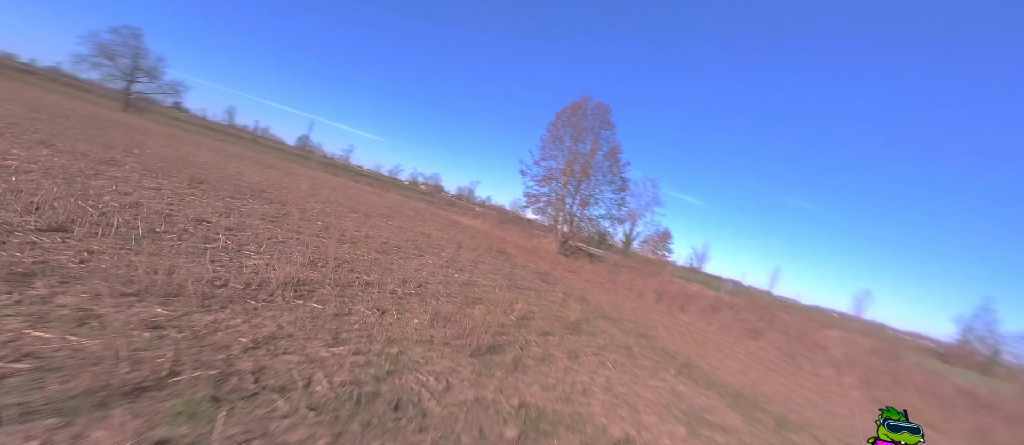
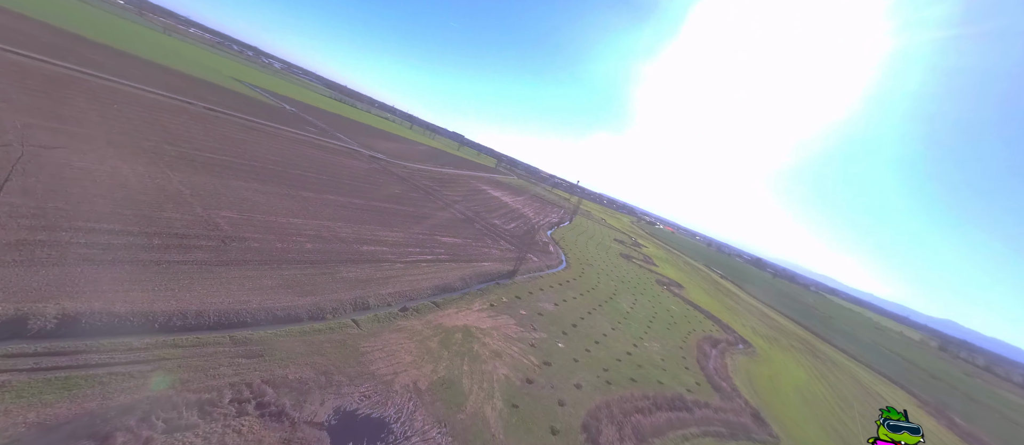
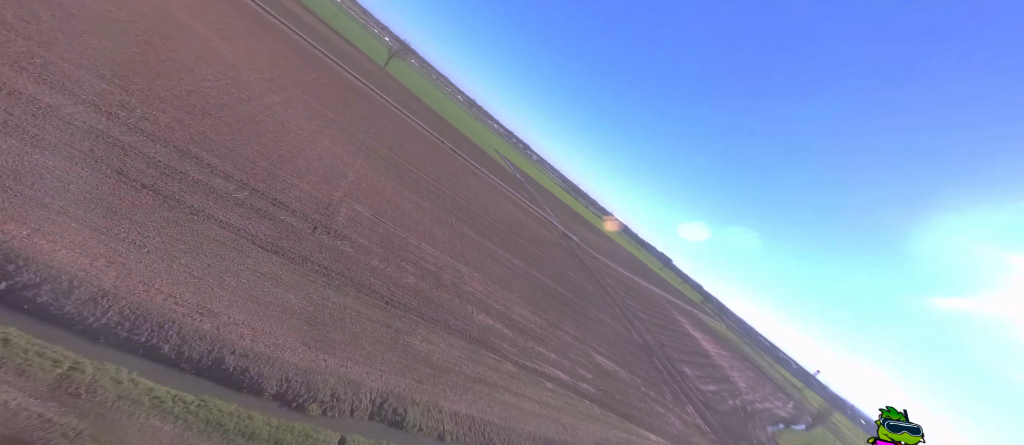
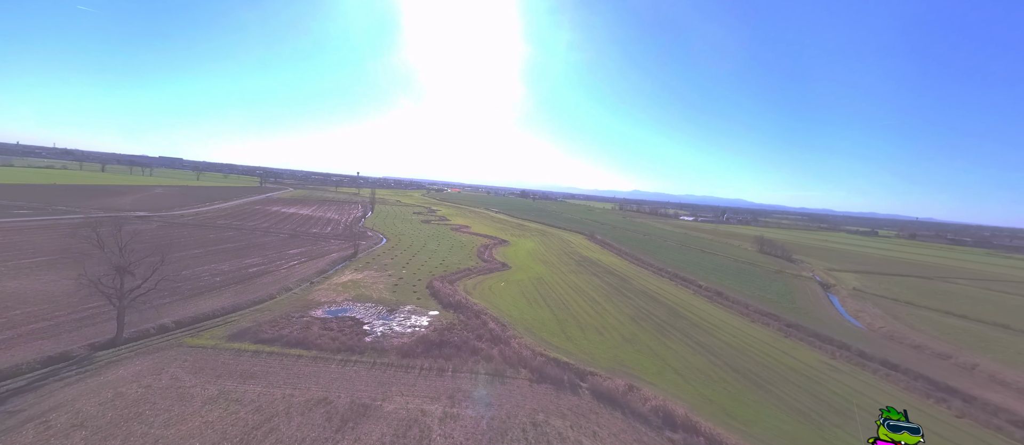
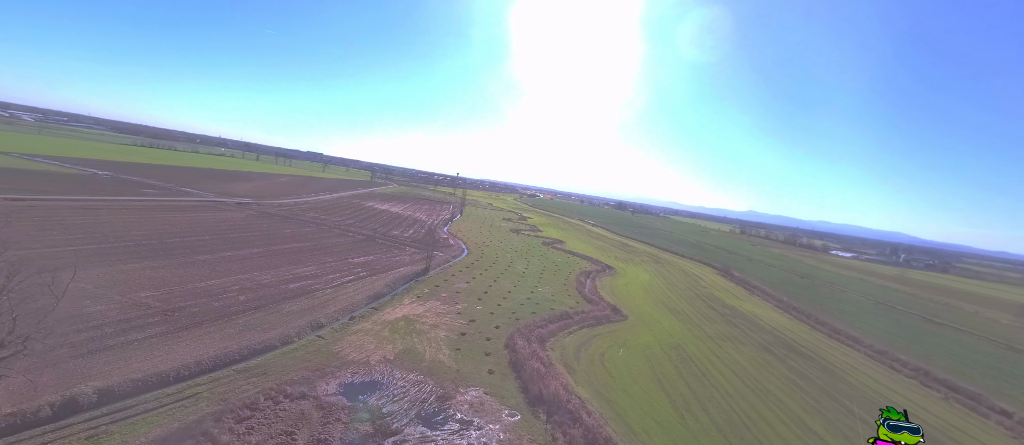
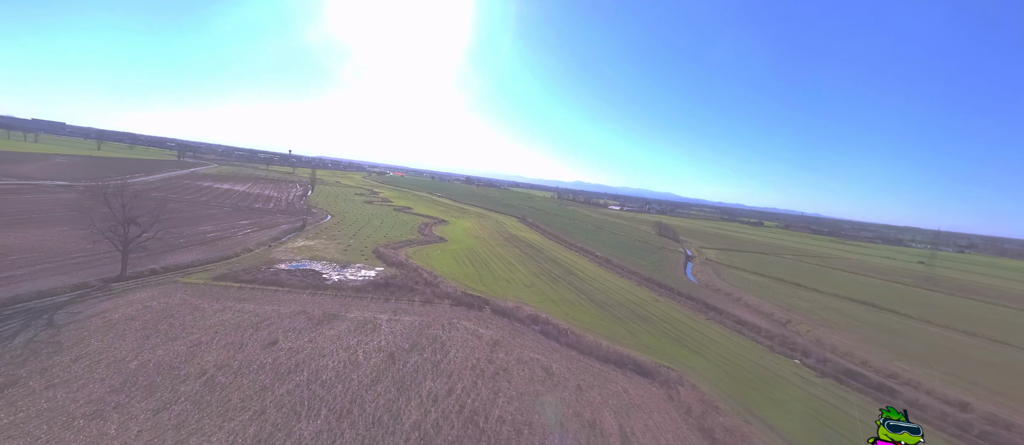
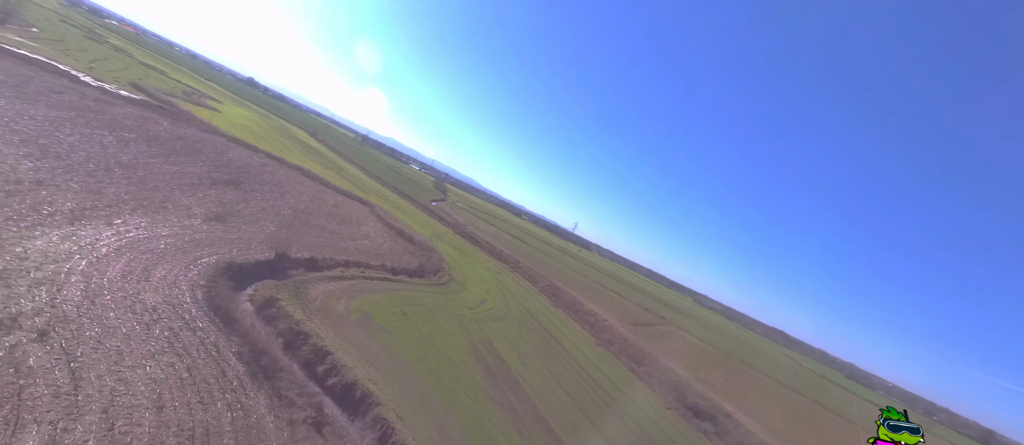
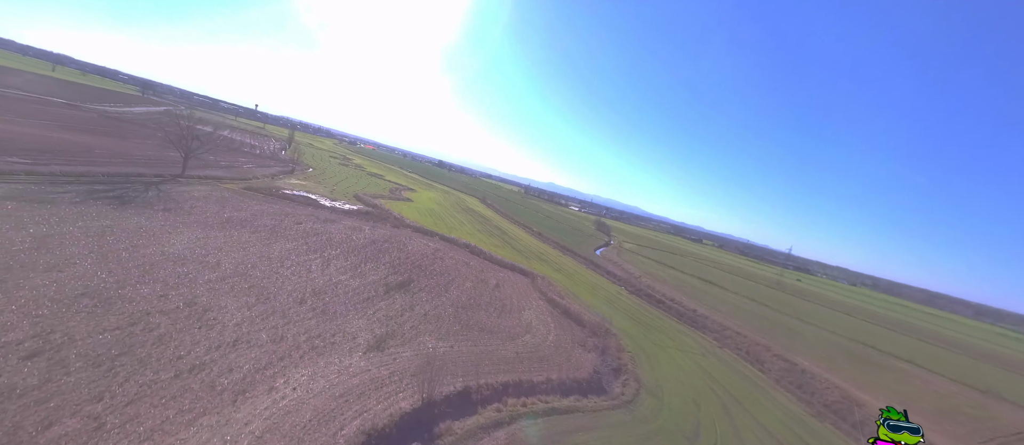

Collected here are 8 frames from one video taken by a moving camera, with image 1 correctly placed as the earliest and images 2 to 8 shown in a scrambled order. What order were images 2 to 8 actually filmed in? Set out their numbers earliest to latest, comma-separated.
7, 8, 6, 4, 5, 2, 3
